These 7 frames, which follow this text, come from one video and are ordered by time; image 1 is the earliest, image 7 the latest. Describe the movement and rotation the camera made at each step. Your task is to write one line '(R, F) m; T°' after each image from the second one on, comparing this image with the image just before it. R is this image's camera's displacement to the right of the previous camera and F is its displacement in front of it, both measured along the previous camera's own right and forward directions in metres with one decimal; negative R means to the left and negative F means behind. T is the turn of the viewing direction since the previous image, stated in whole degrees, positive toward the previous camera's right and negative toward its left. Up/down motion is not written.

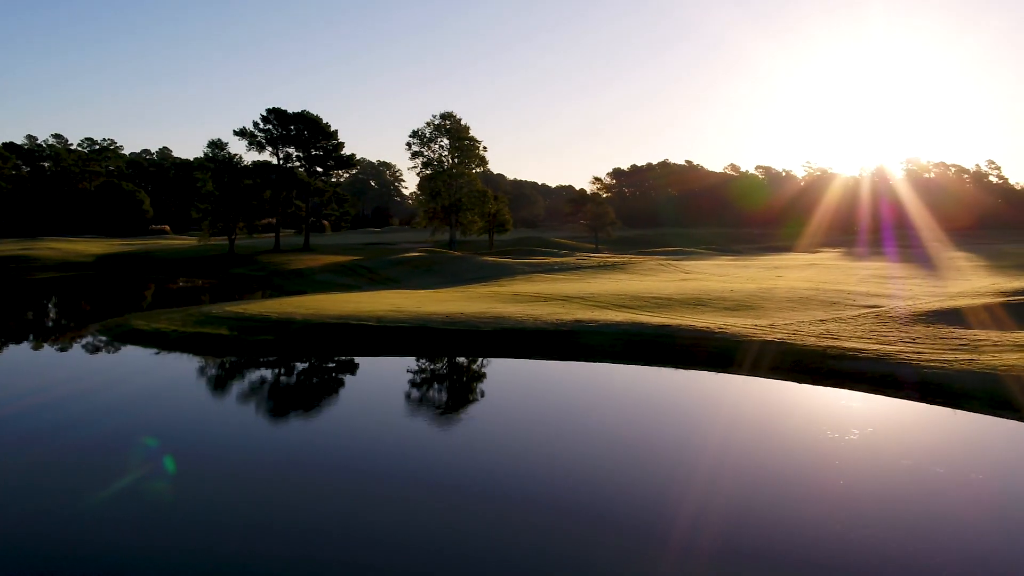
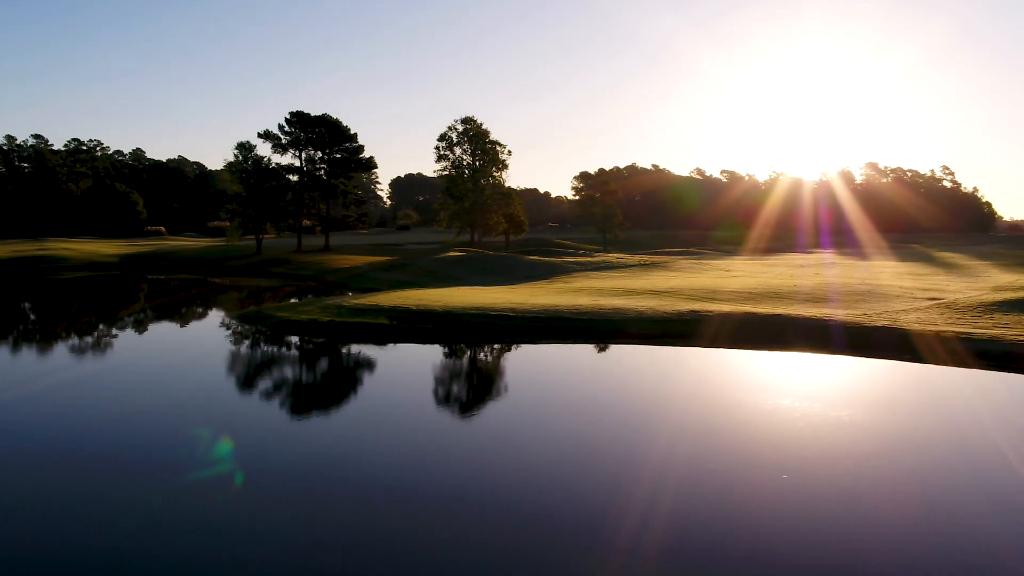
(-1.7, -0.6) m; +3°
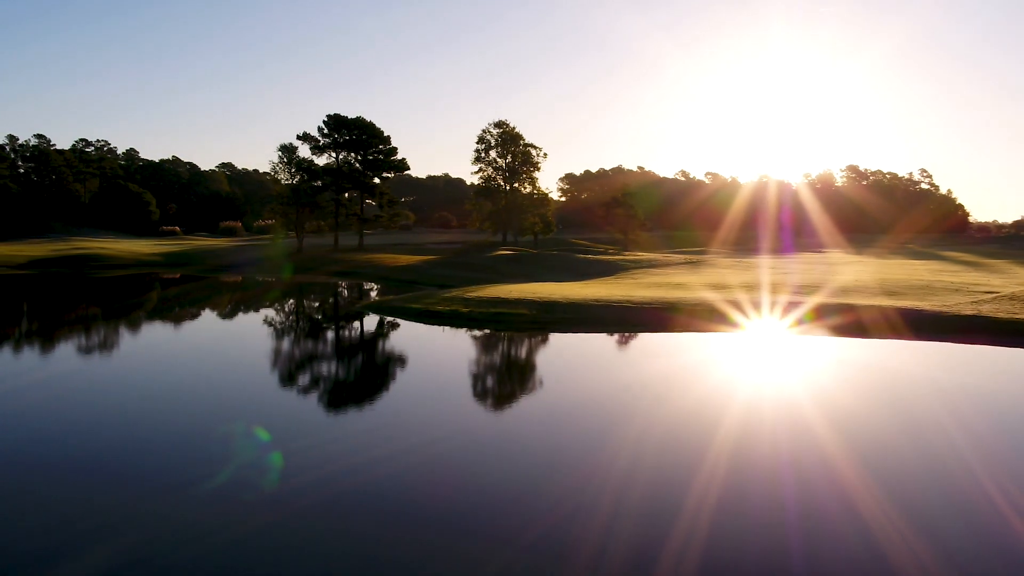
(-1.6, -0.7) m; +2°
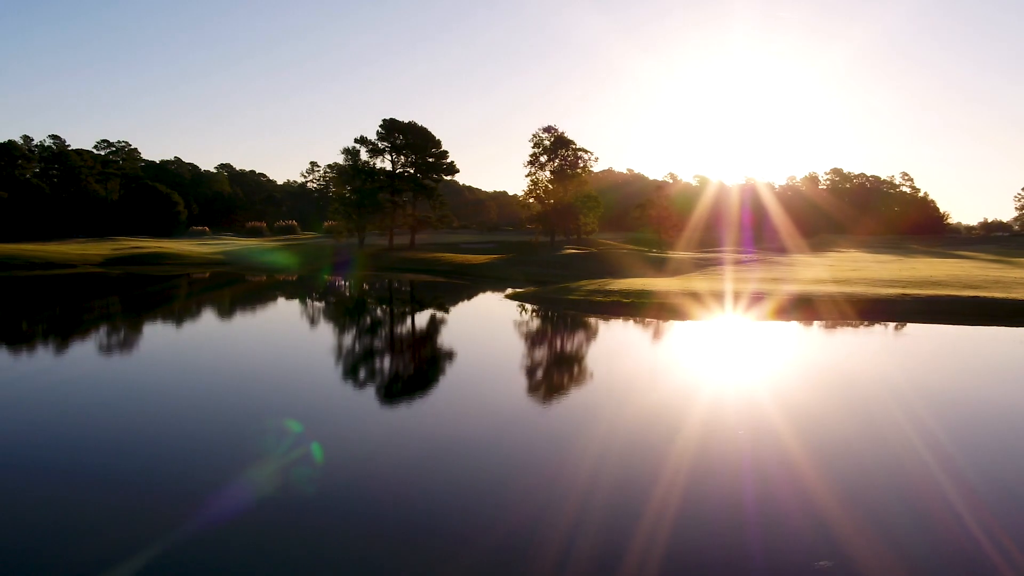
(-2.2, -0.9) m; +2°
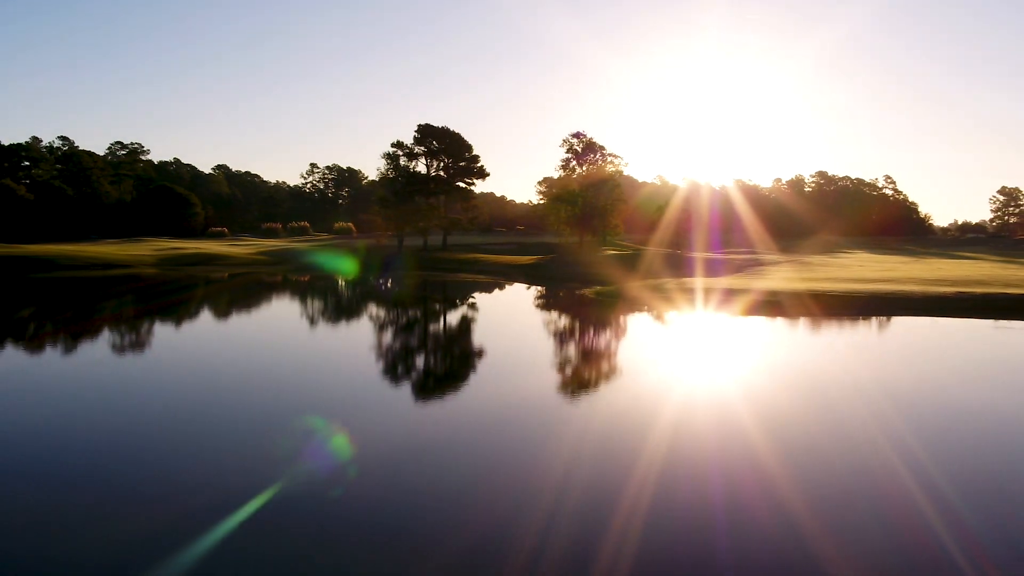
(-1.6, -0.8) m; +2°
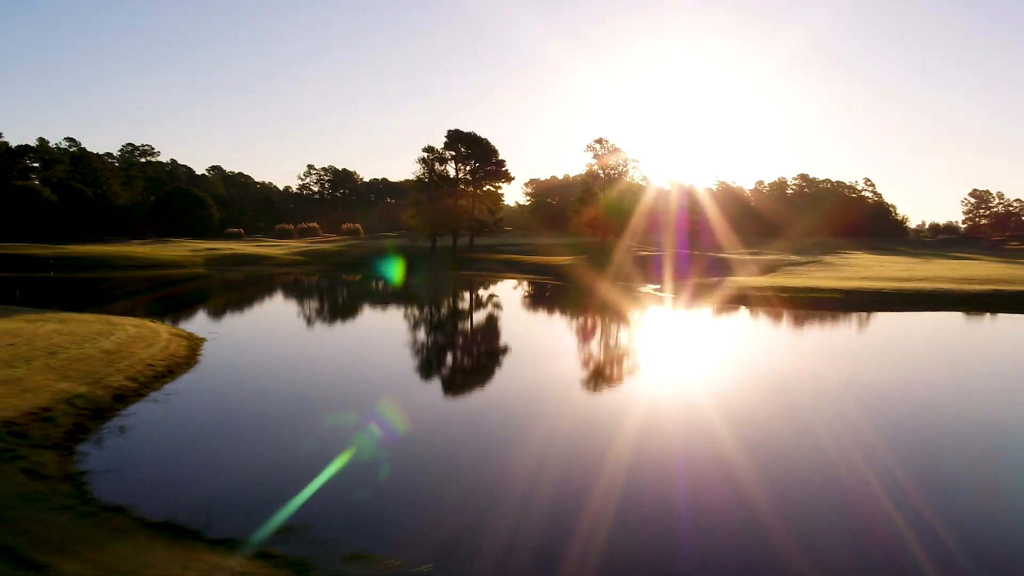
(-1.6, -0.9) m; +2°
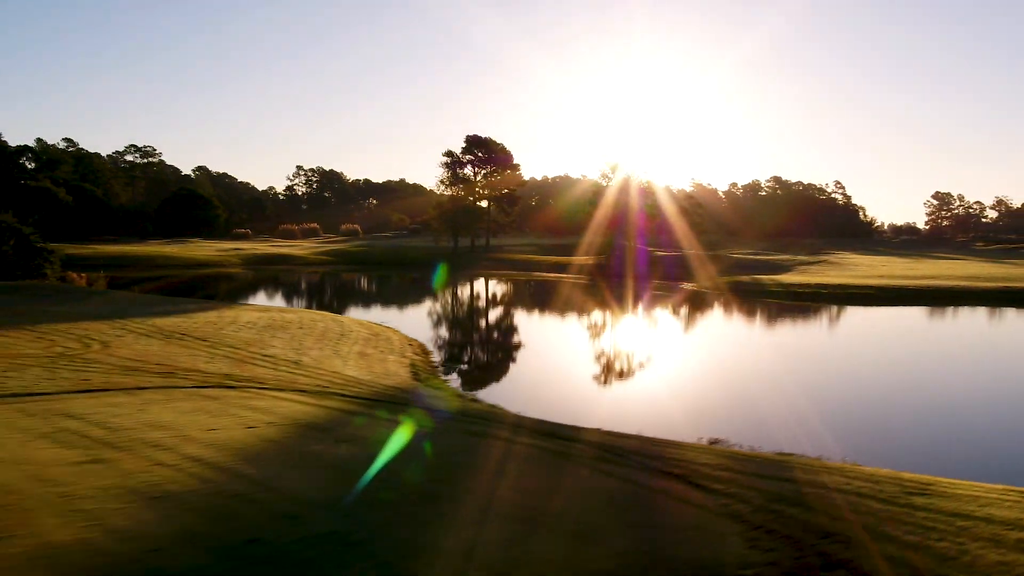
(-1.6, -0.9) m; +2°
